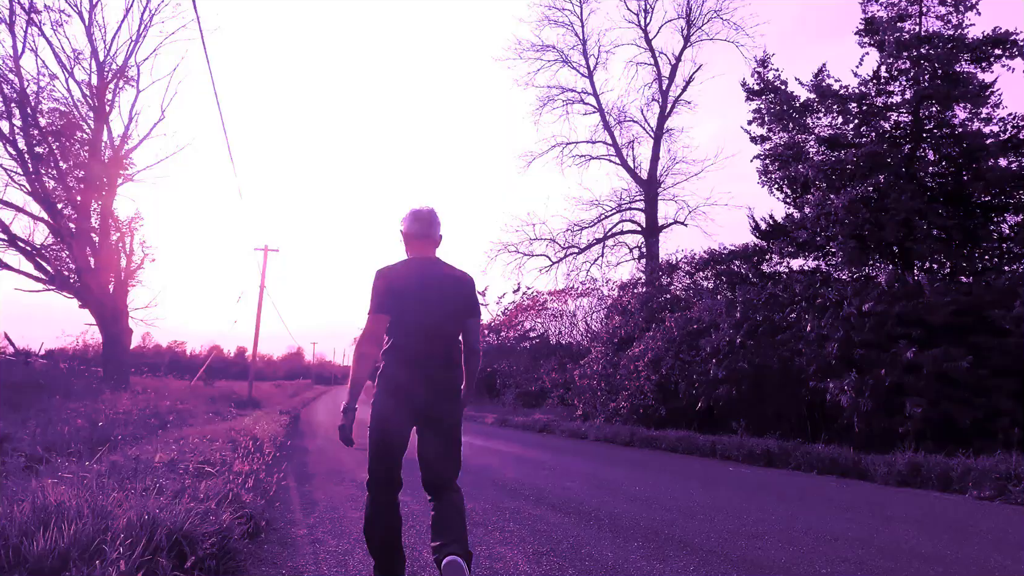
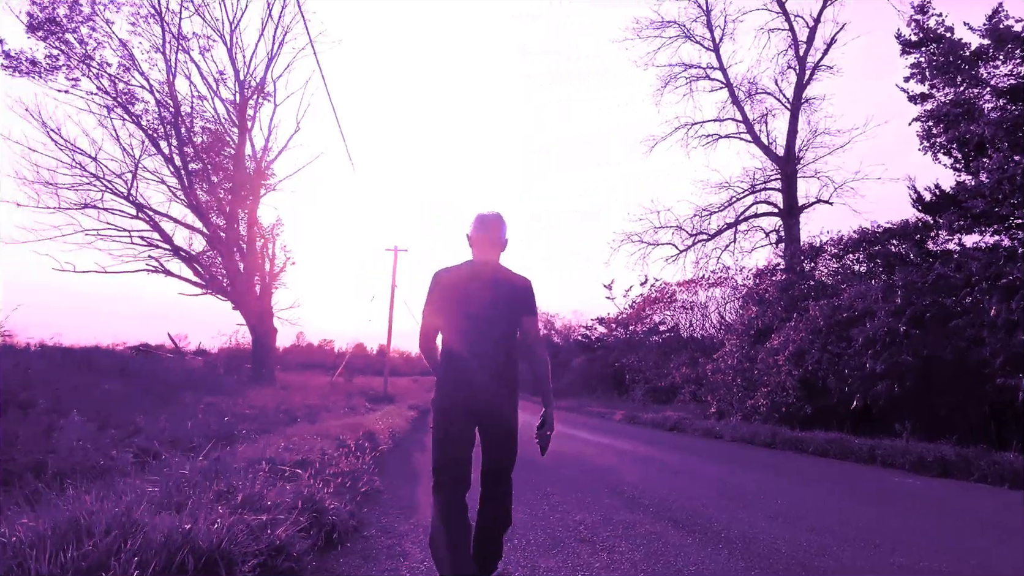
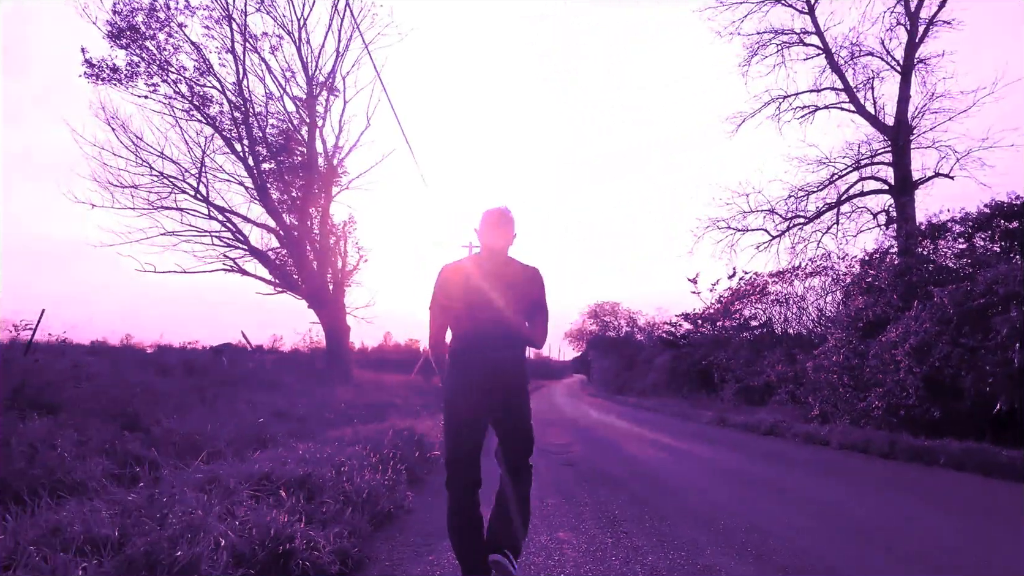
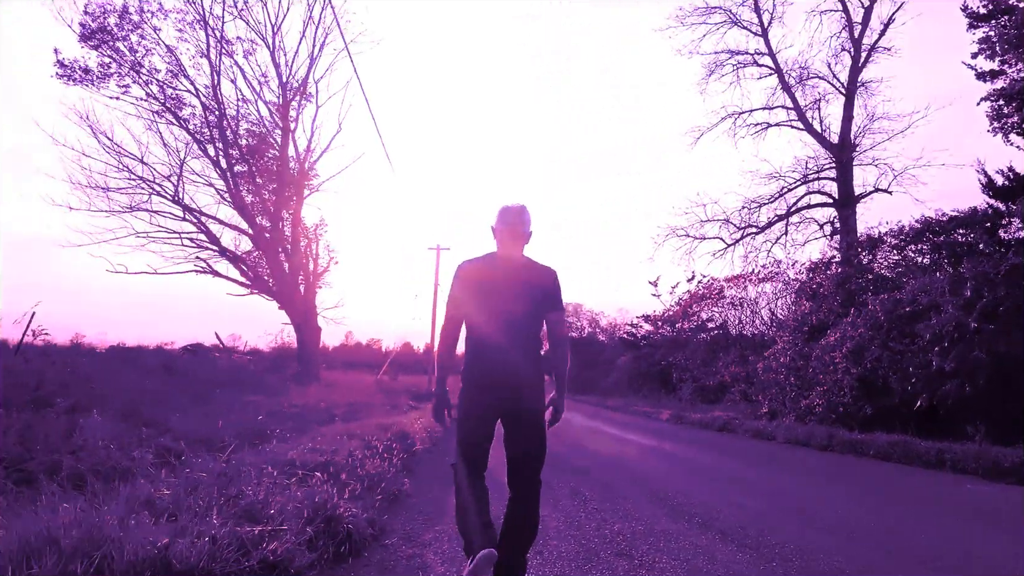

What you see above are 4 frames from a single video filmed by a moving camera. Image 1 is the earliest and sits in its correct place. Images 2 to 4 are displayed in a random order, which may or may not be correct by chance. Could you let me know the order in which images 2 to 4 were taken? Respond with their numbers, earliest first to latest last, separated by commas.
2, 4, 3
